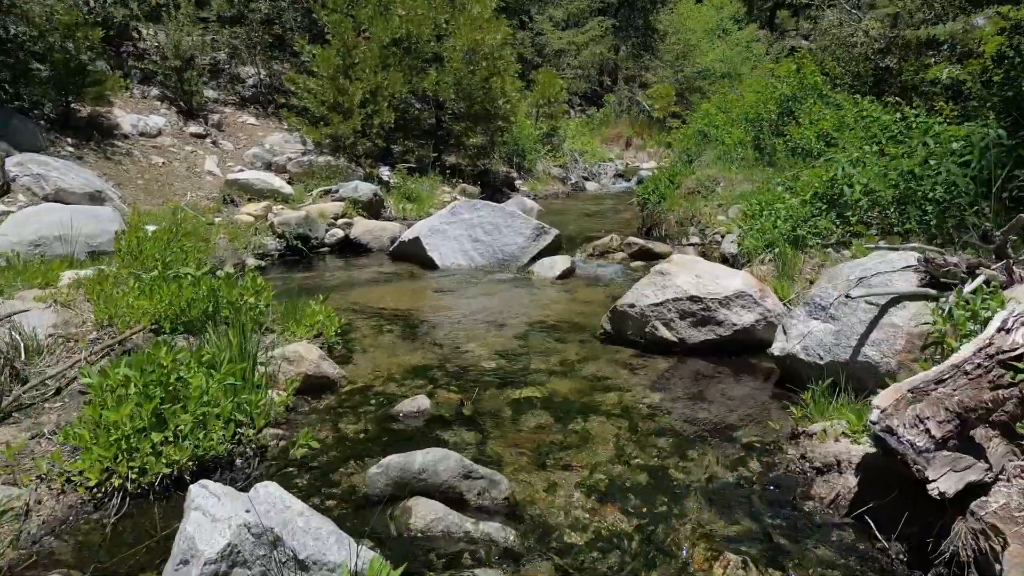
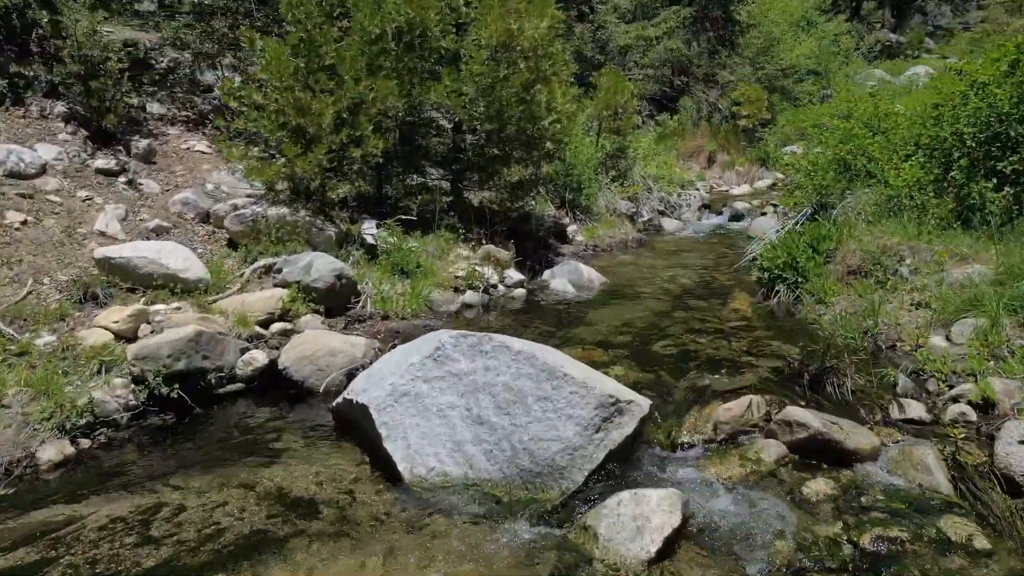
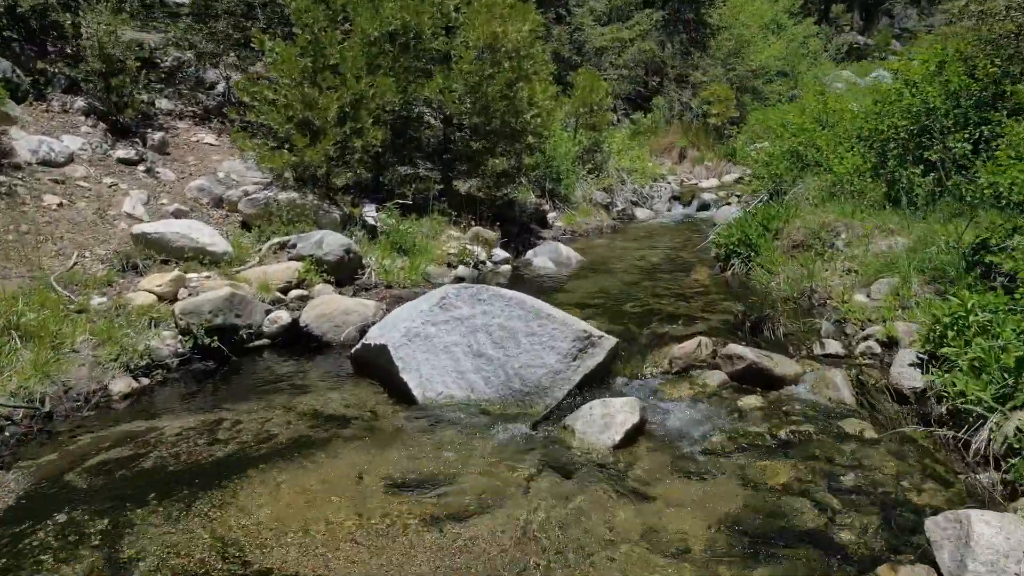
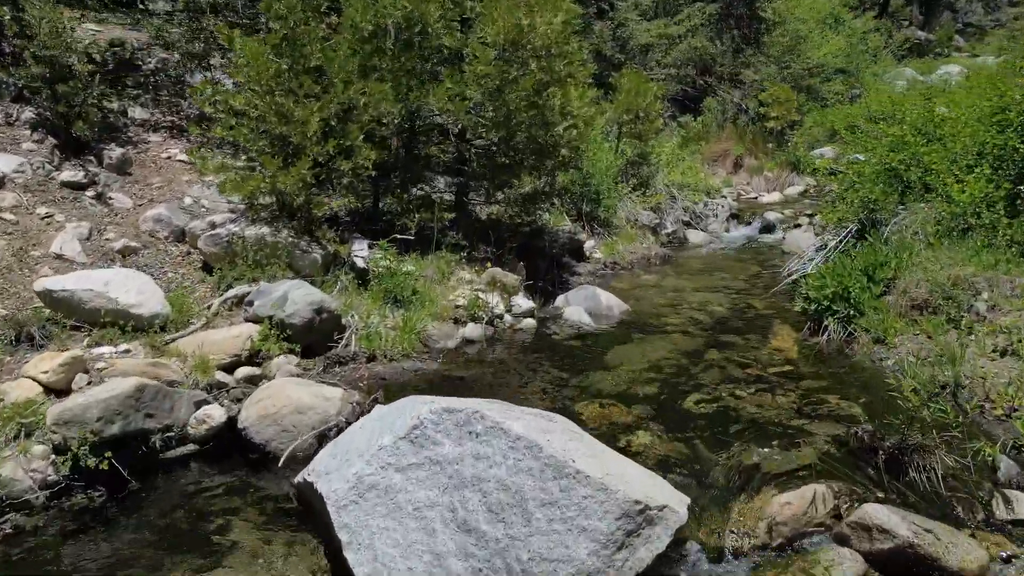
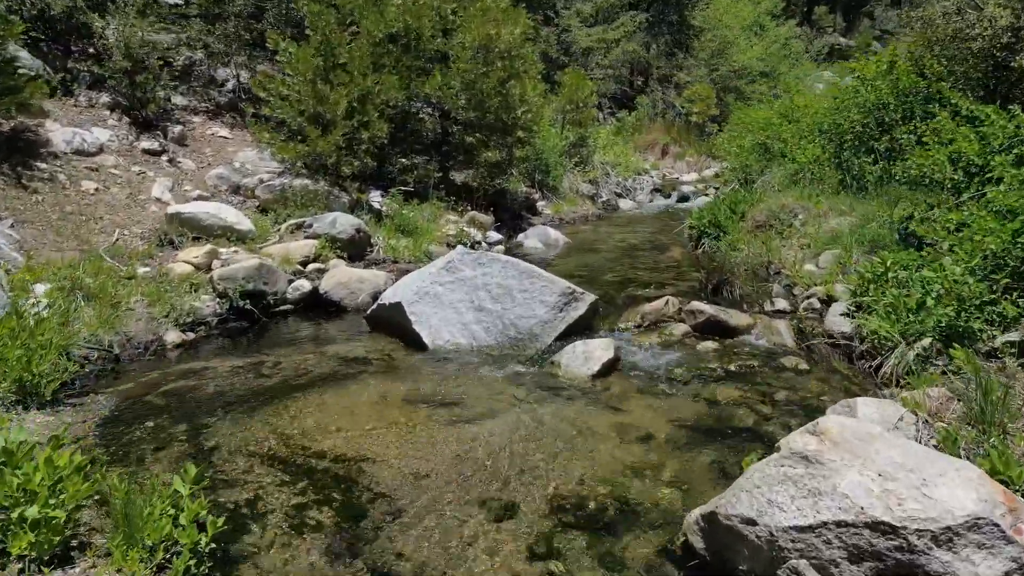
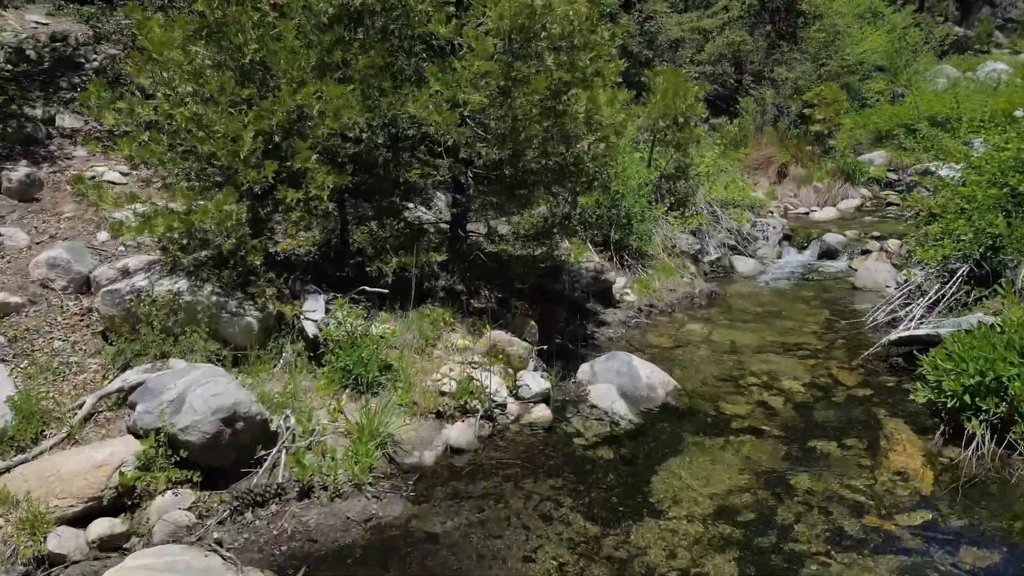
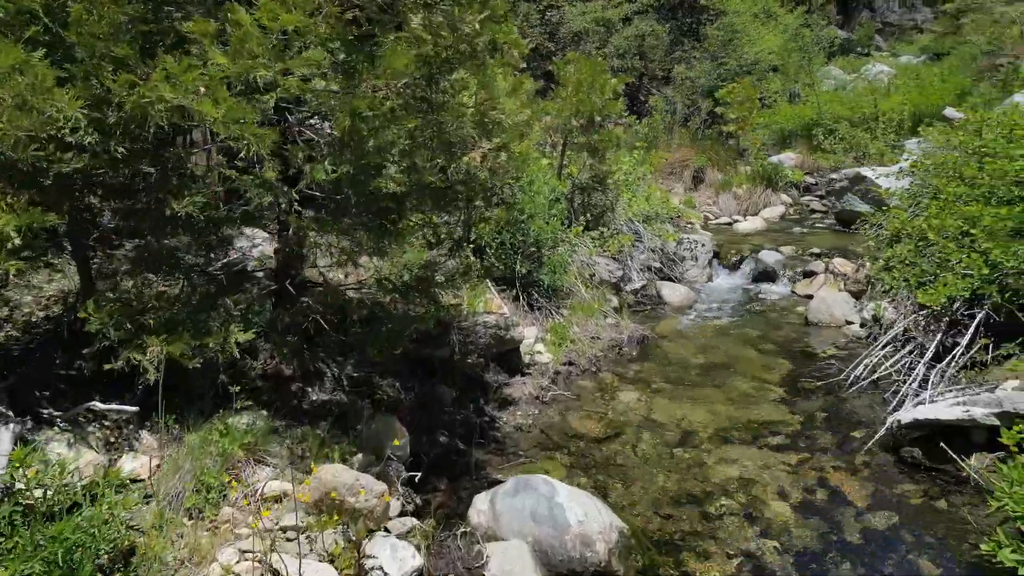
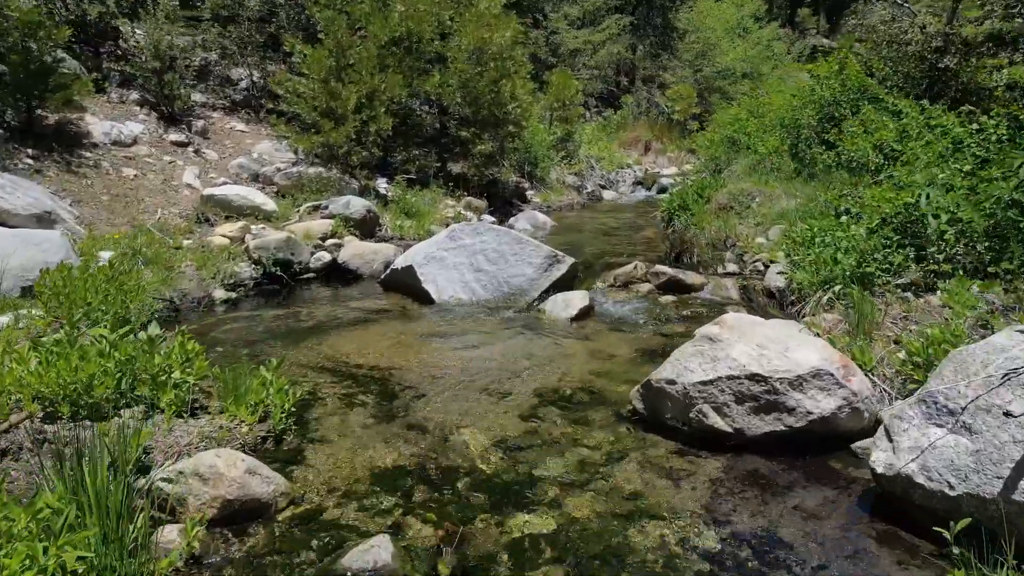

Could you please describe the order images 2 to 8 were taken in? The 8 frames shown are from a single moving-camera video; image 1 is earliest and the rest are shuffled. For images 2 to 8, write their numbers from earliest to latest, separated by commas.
8, 5, 3, 2, 4, 6, 7
